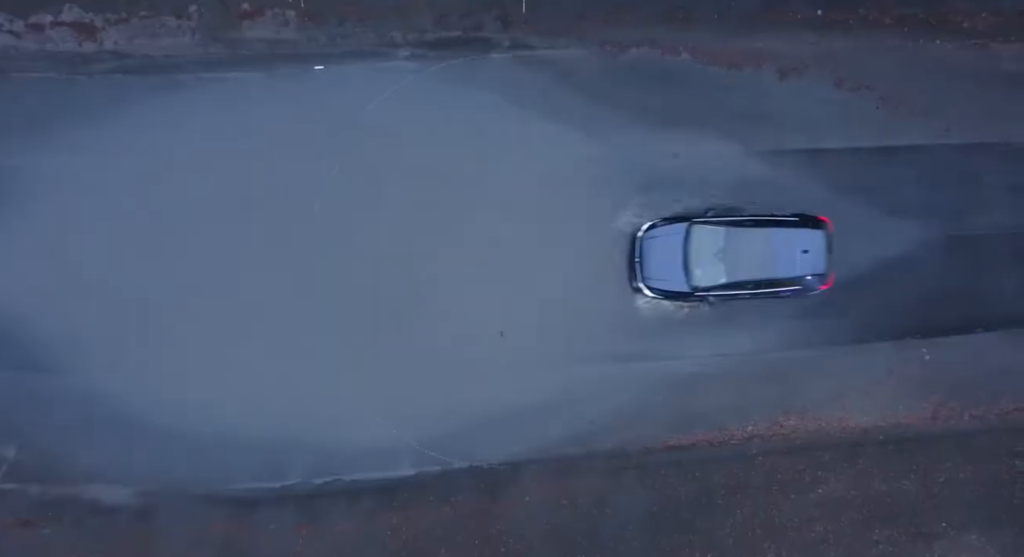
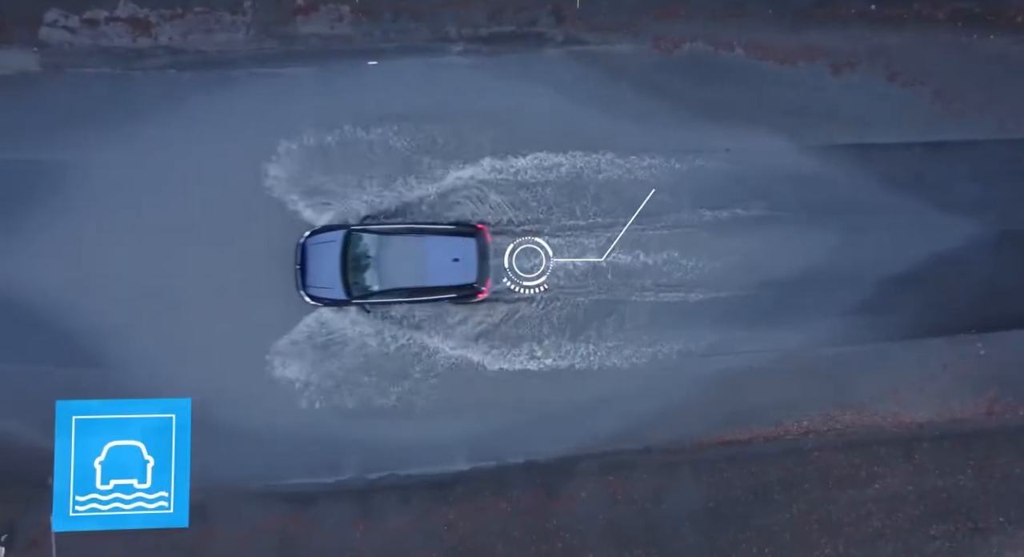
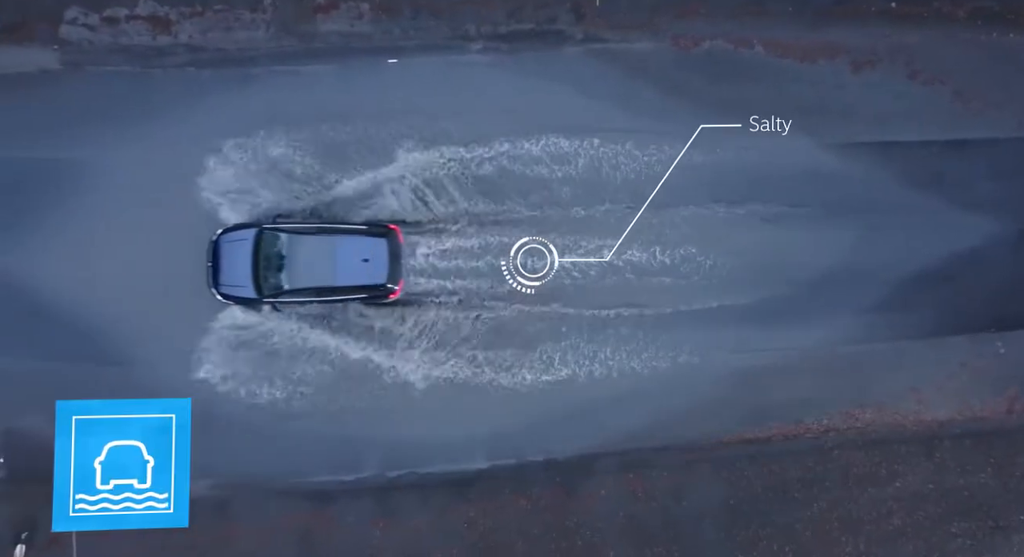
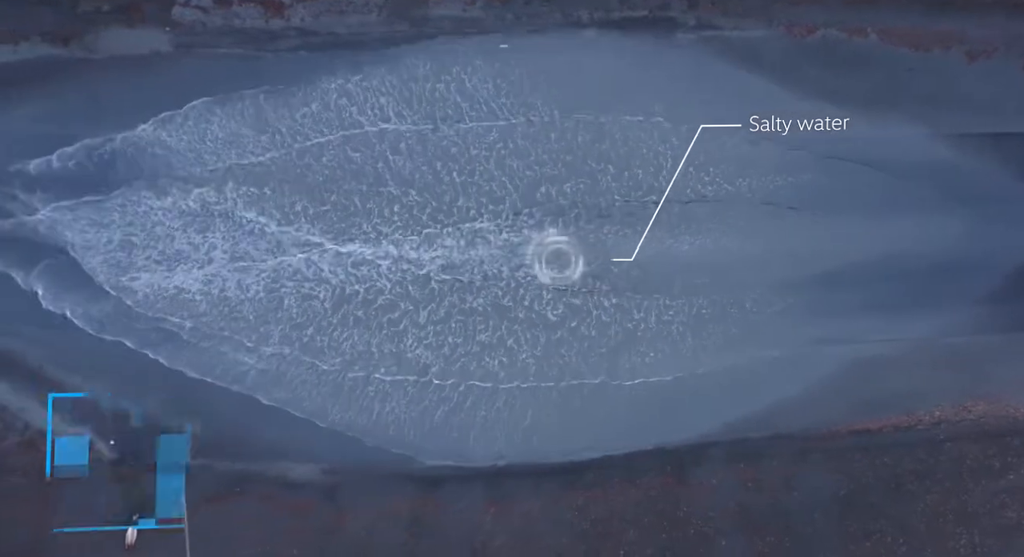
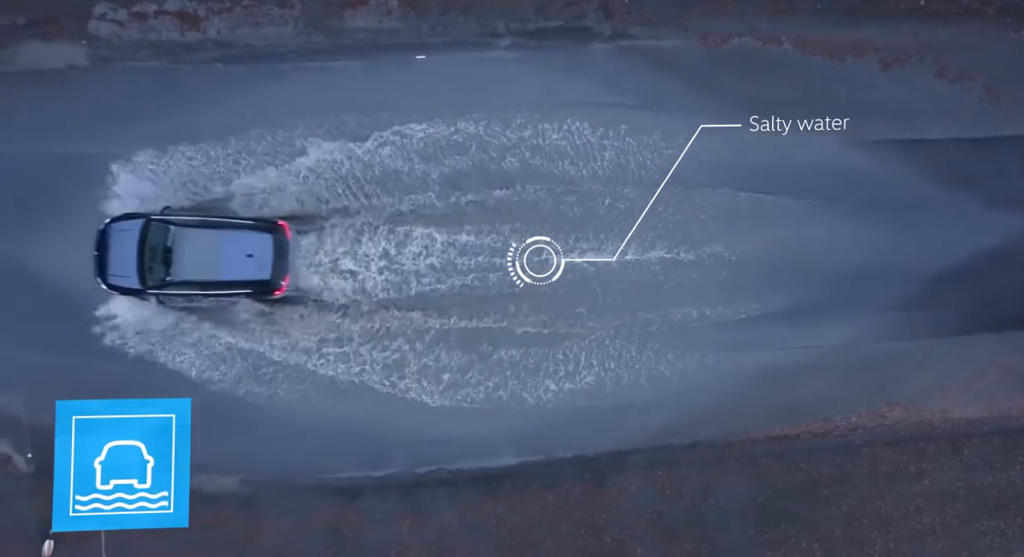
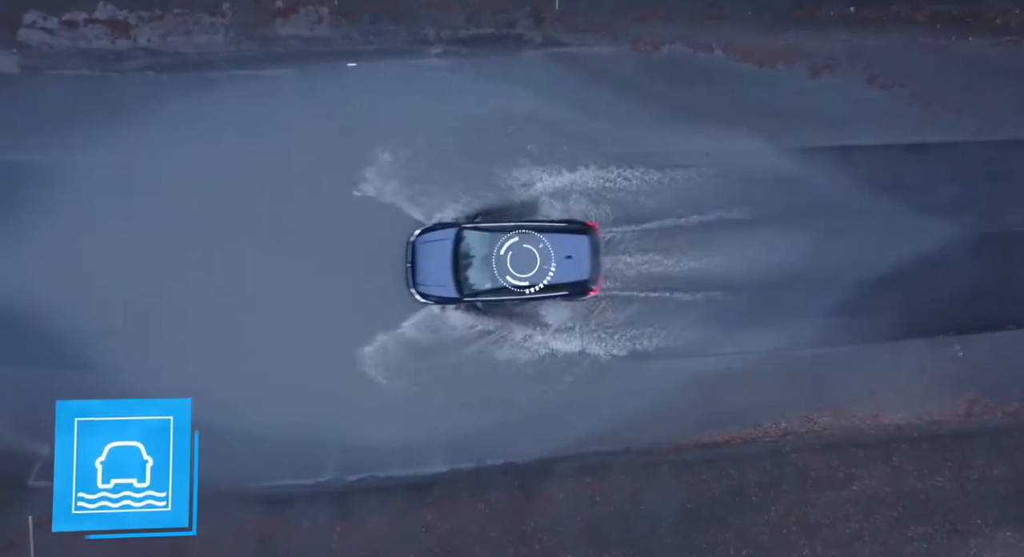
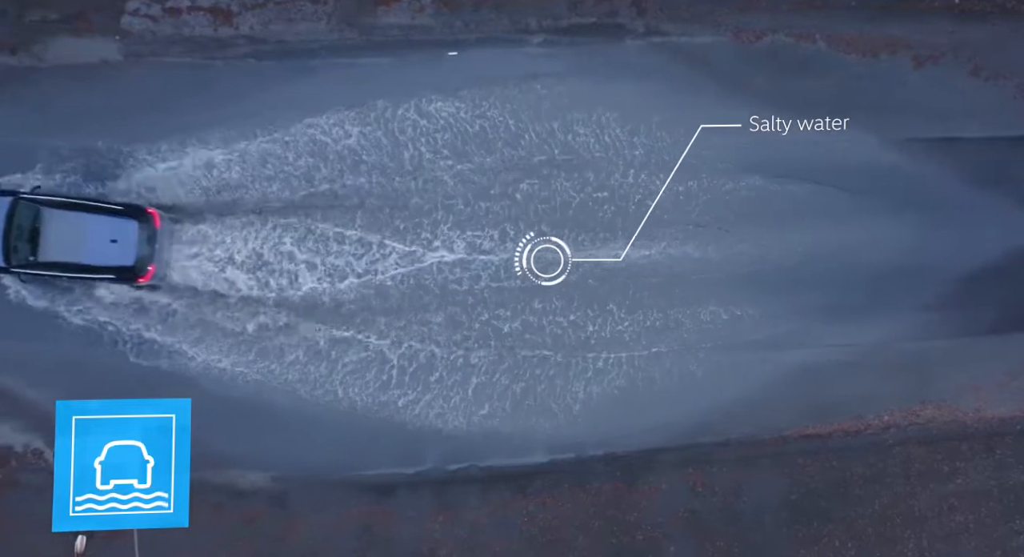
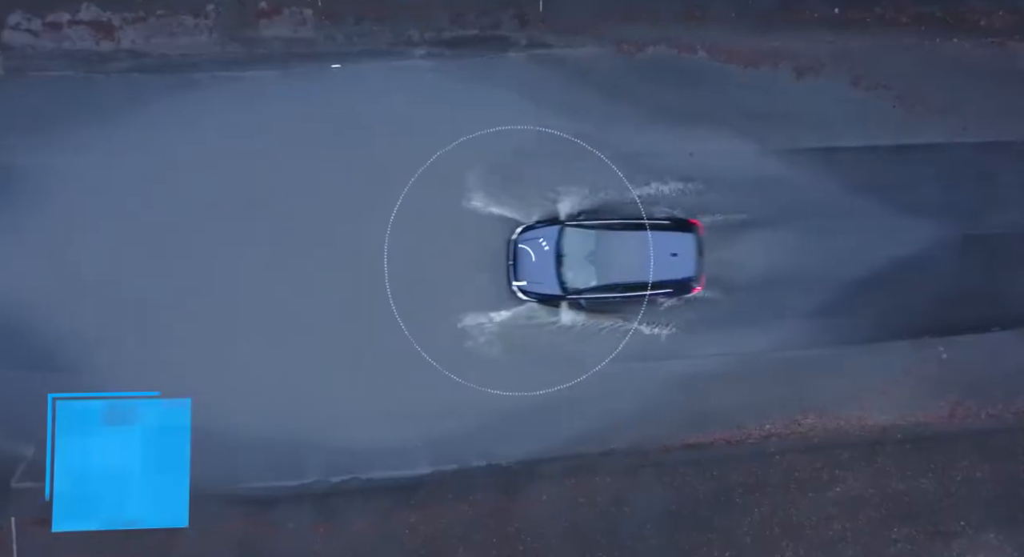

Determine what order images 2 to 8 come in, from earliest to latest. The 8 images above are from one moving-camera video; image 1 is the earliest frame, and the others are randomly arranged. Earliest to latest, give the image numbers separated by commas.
8, 6, 2, 3, 5, 7, 4
